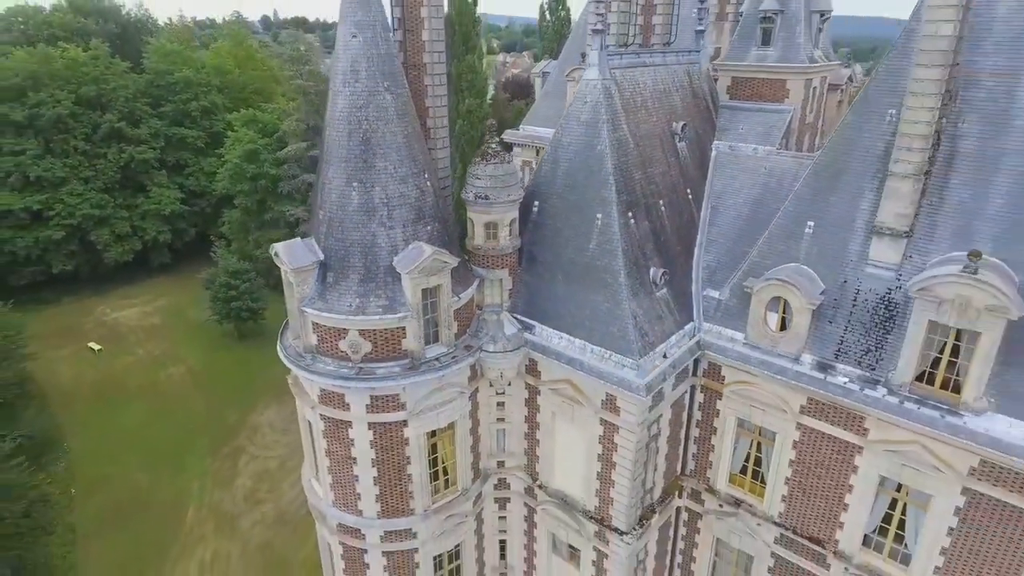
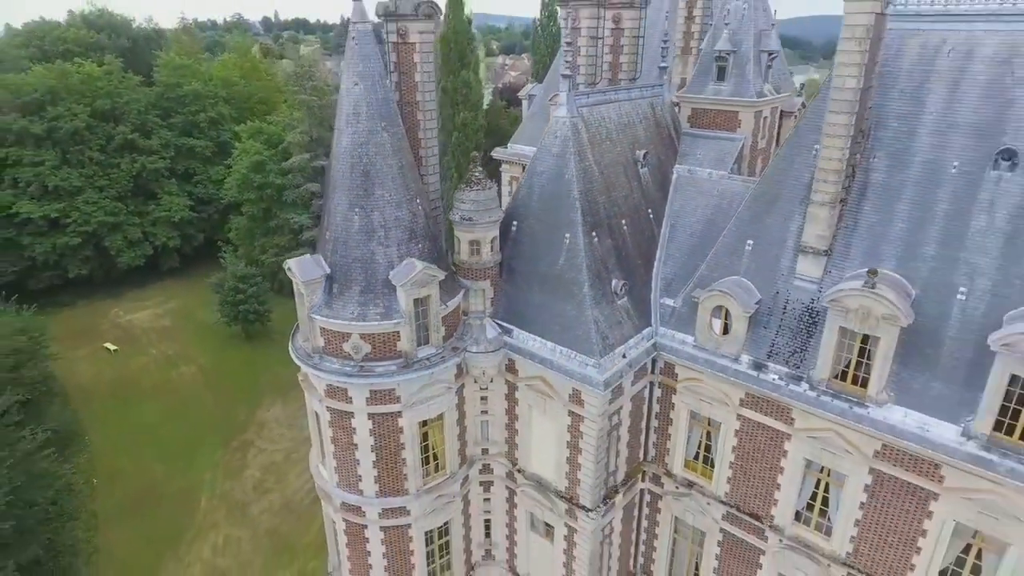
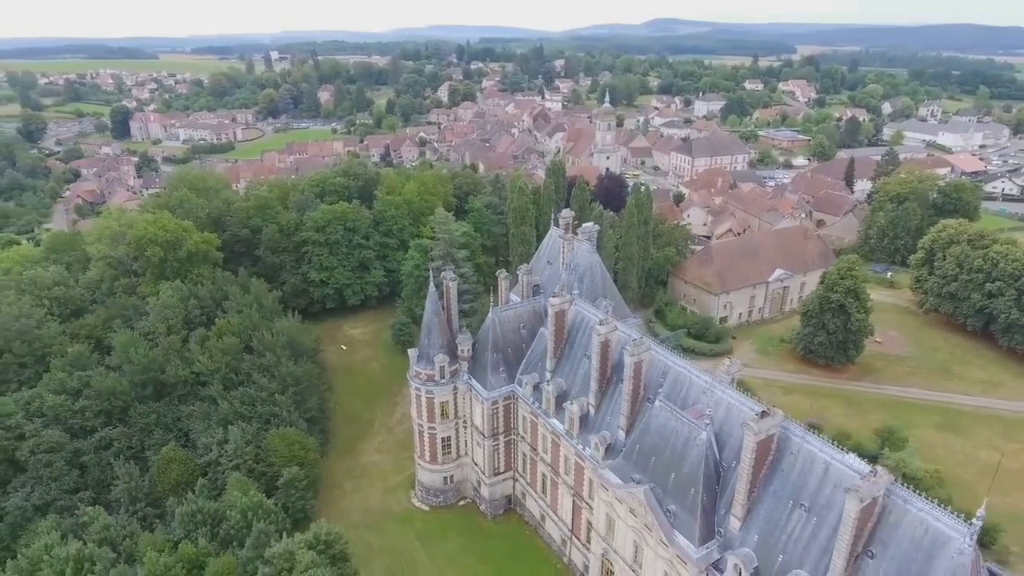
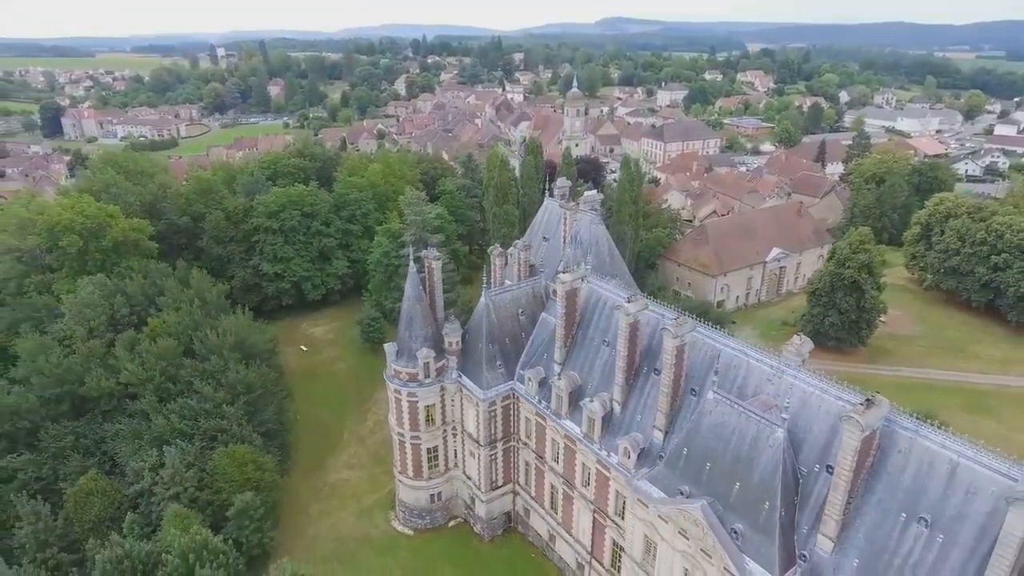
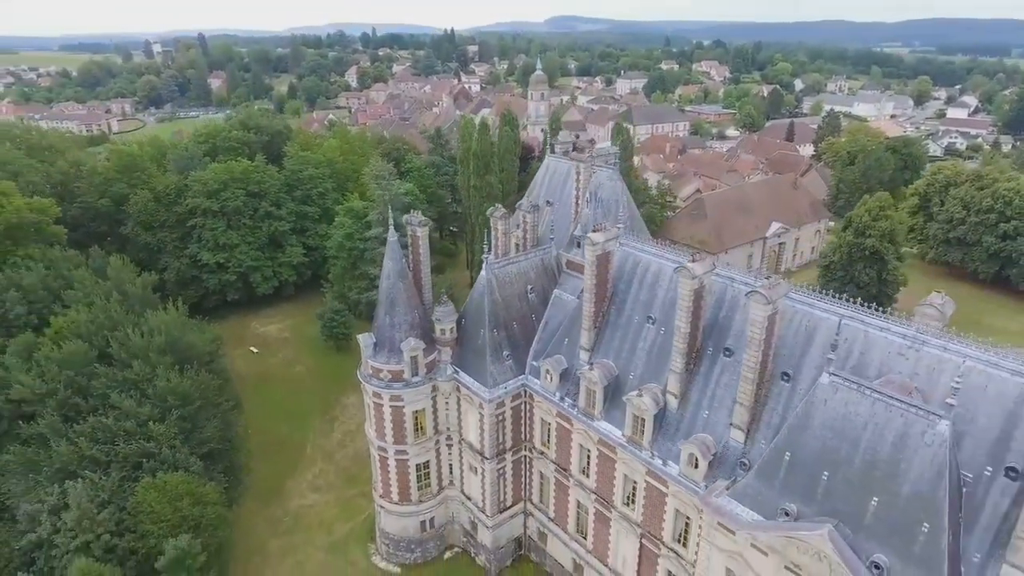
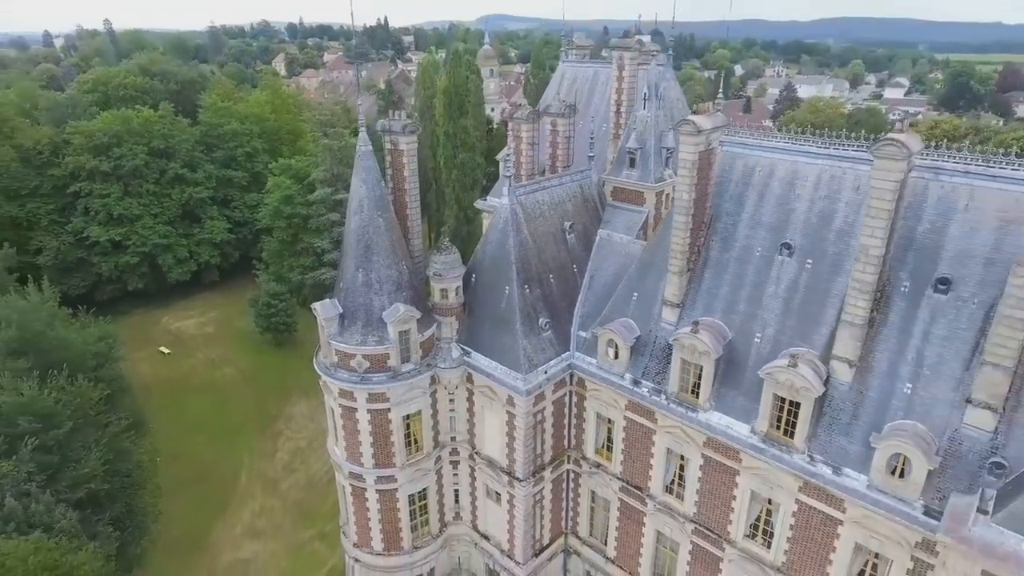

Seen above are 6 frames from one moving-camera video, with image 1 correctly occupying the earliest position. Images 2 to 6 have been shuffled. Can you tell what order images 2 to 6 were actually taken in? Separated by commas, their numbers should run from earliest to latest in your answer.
2, 6, 5, 4, 3
